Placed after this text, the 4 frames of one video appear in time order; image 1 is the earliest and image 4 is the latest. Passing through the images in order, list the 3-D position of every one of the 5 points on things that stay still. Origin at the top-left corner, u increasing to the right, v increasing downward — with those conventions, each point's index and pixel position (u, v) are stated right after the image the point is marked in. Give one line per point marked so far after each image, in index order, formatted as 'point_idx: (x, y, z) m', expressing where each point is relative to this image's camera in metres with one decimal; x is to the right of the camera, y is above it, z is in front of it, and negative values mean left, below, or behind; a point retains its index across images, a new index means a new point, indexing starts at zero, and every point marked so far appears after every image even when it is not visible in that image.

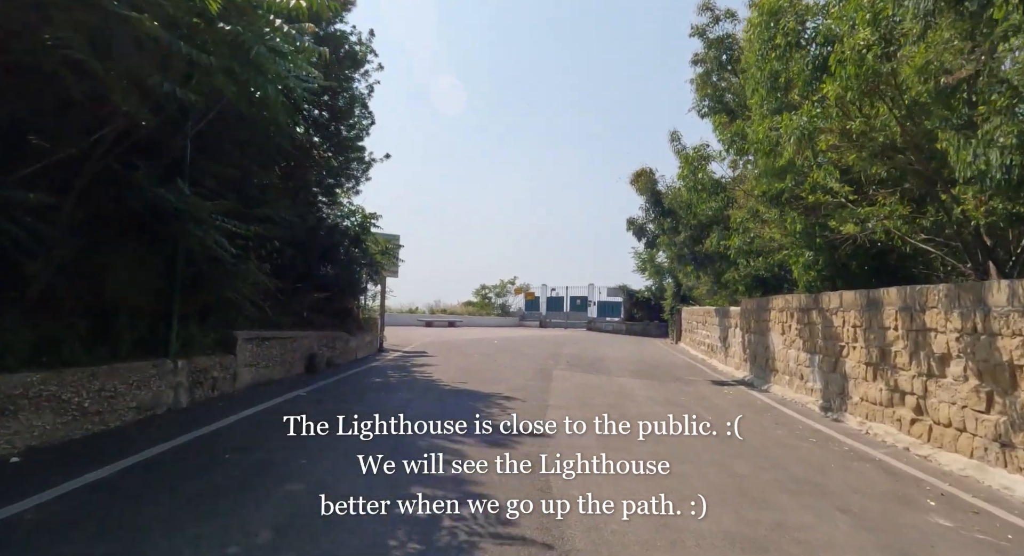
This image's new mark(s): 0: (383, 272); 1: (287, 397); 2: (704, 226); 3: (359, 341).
0: (-3.9, +0.2, +18.0) m
1: (-3.8, -2.0, +10.4) m
2: (+5.5, +1.5, +17.4) m
3: (-4.4, -1.8, +17.5) m
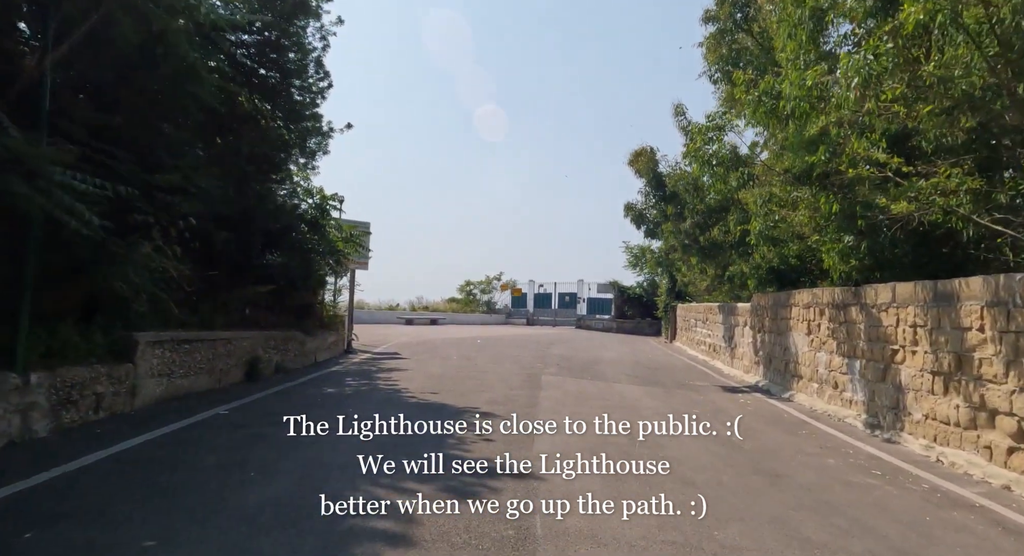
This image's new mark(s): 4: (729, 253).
0: (-4.3, +0.4, +15.9) m
1: (-4.1, -1.8, +8.2) m
2: (+5.1, +1.7, +15.4) m
3: (-4.8, -1.6, +15.3) m
4: (+5.6, +0.7, +16.0) m
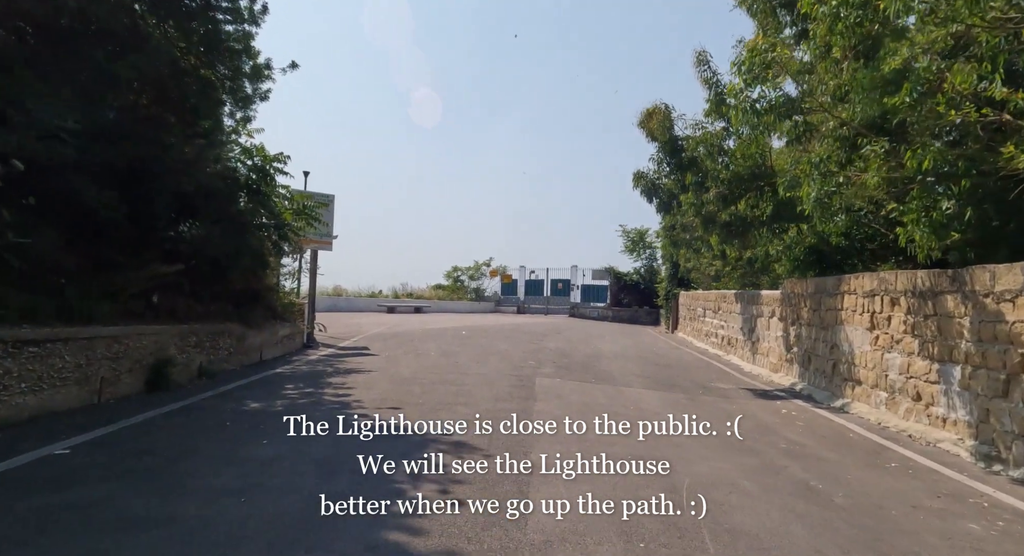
0: (-4.6, +0.8, +13.2) m
1: (-4.2, -1.6, +5.6) m
2: (+4.9, +2.1, +12.9) m
3: (-5.1, -1.2, +12.7) m
4: (+5.4, +1.1, +13.4) m
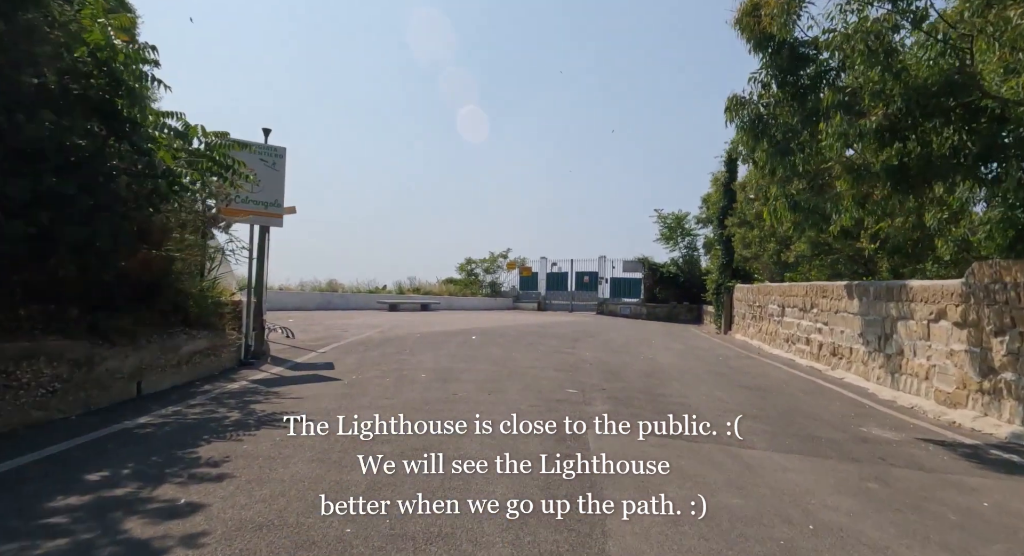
0: (-4.2, +1.0, +8.4) m
1: (-4.0, -1.4, +0.8) m
2: (+5.3, +2.3, +7.8) m
3: (-4.7, -1.0, +7.9) m
4: (+5.8, +1.3, +8.3) m
